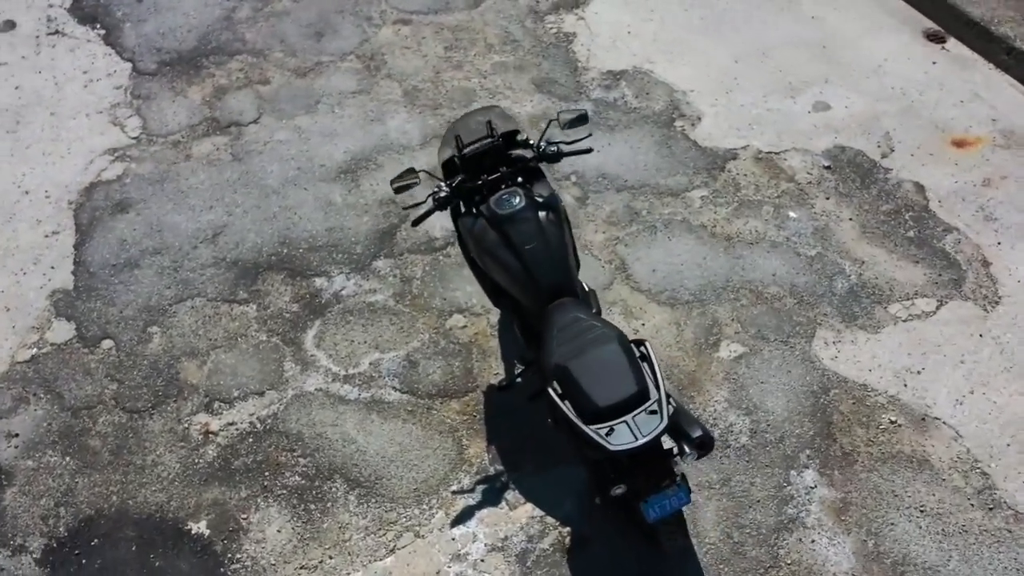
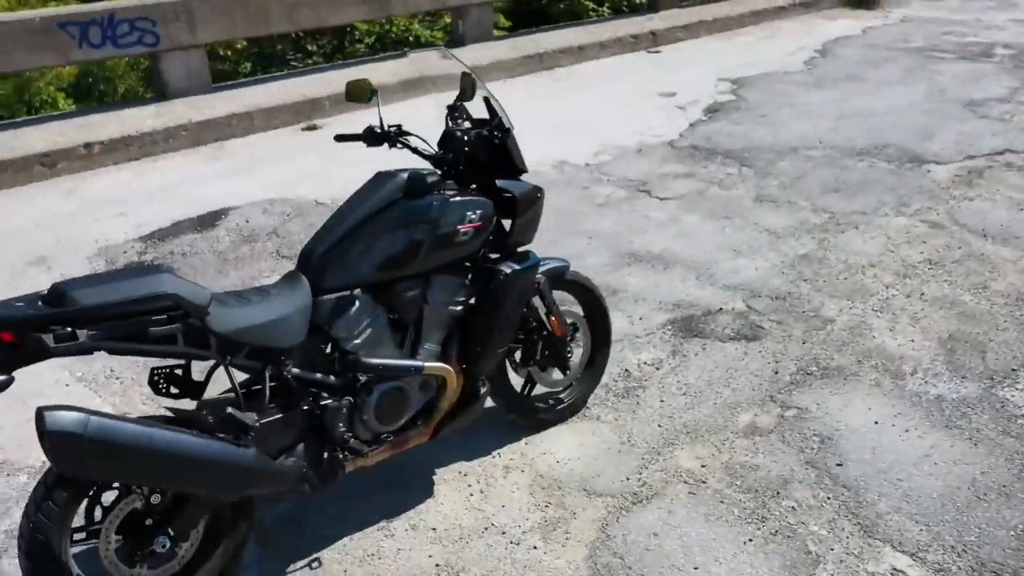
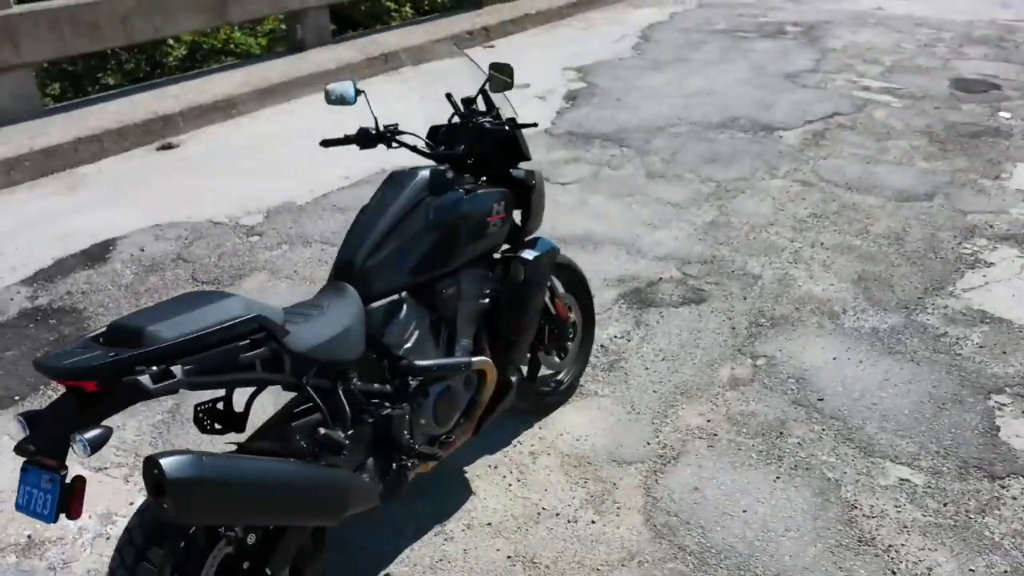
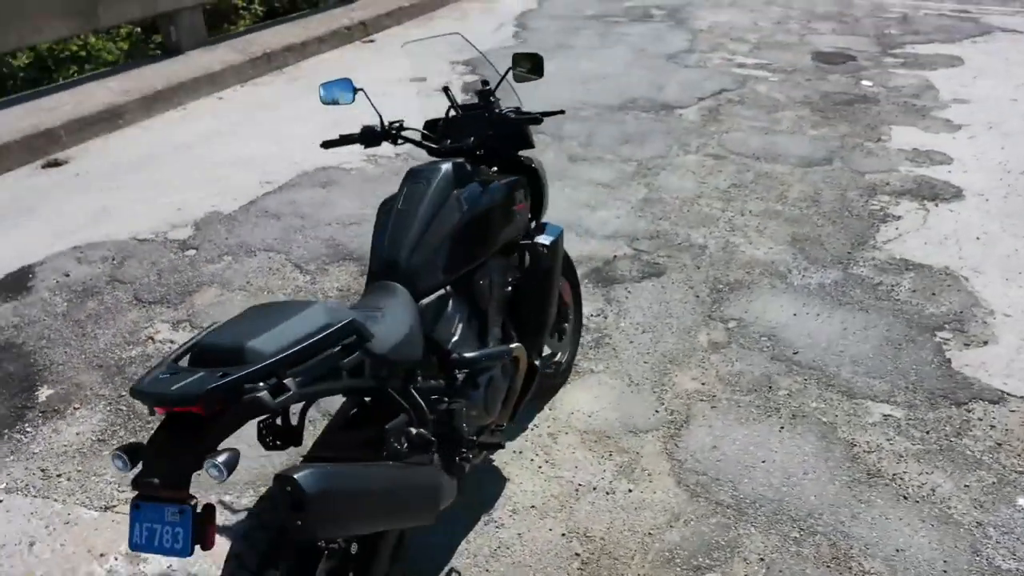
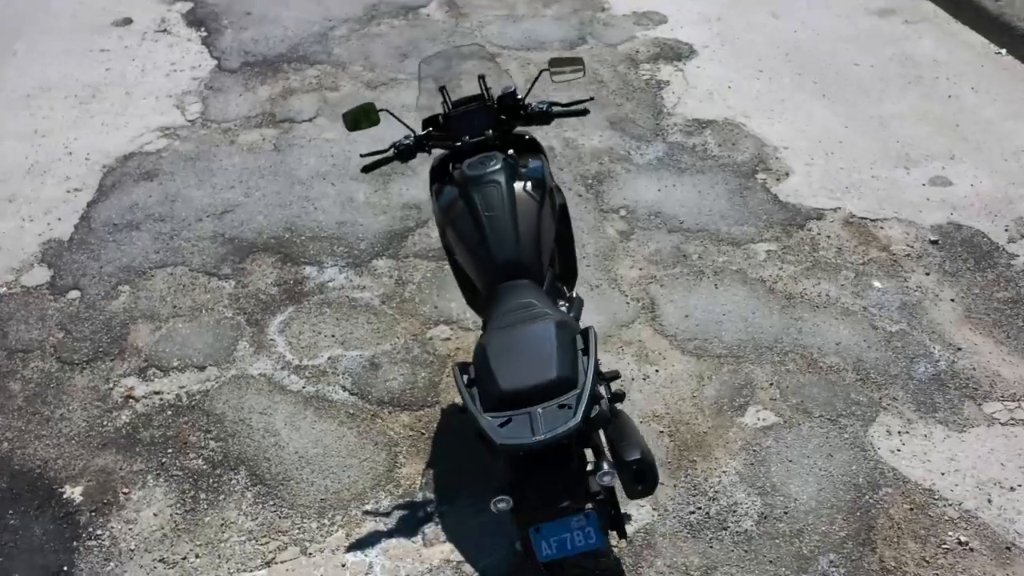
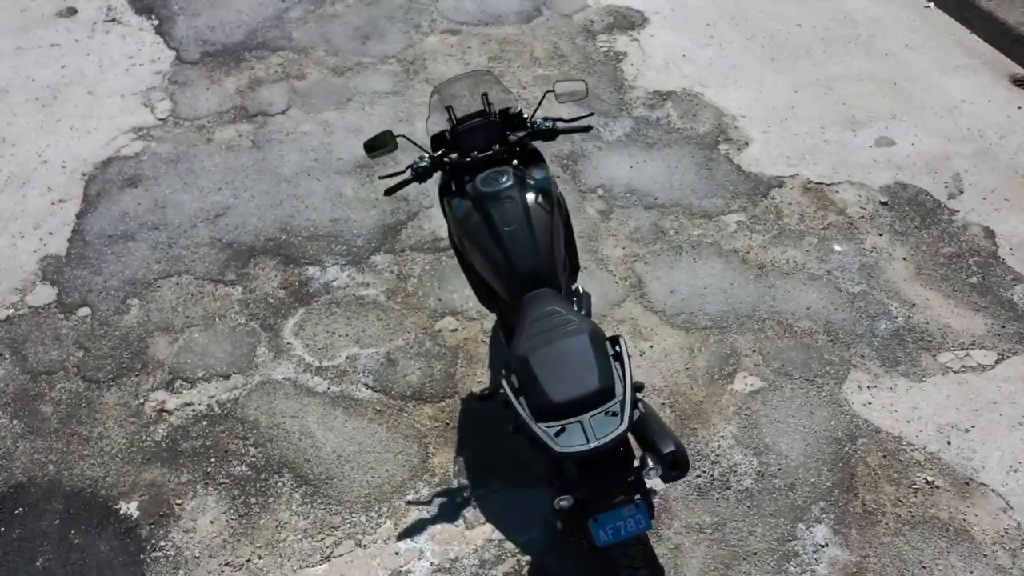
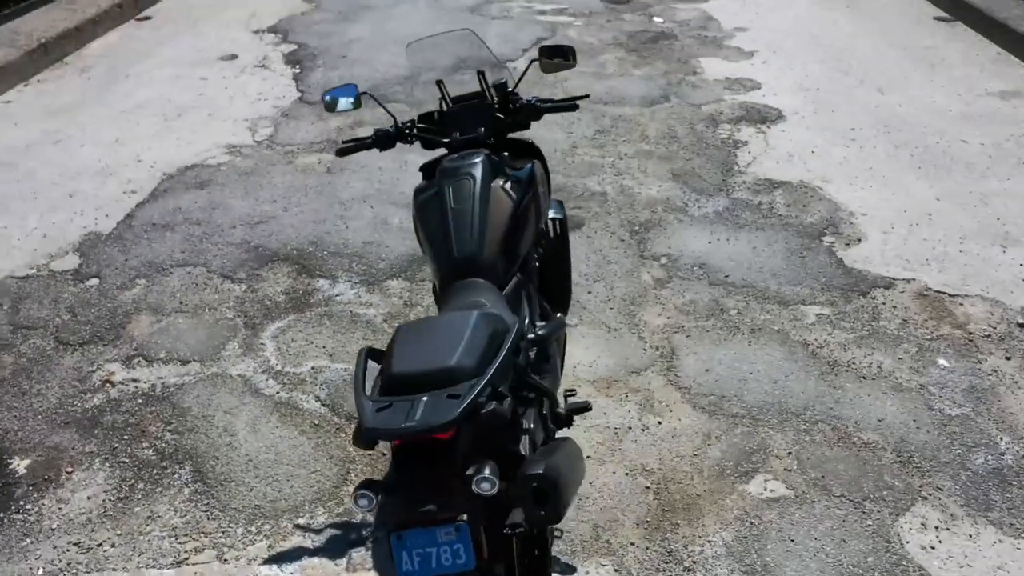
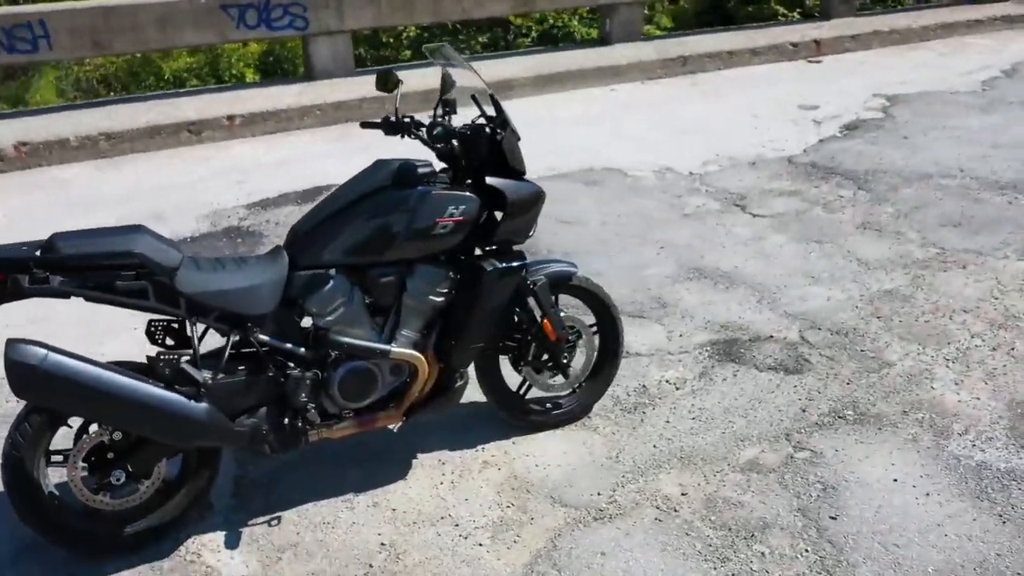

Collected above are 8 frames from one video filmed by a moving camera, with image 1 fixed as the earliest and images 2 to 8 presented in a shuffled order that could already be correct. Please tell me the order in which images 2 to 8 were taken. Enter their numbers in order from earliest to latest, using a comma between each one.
6, 5, 7, 4, 3, 2, 8
